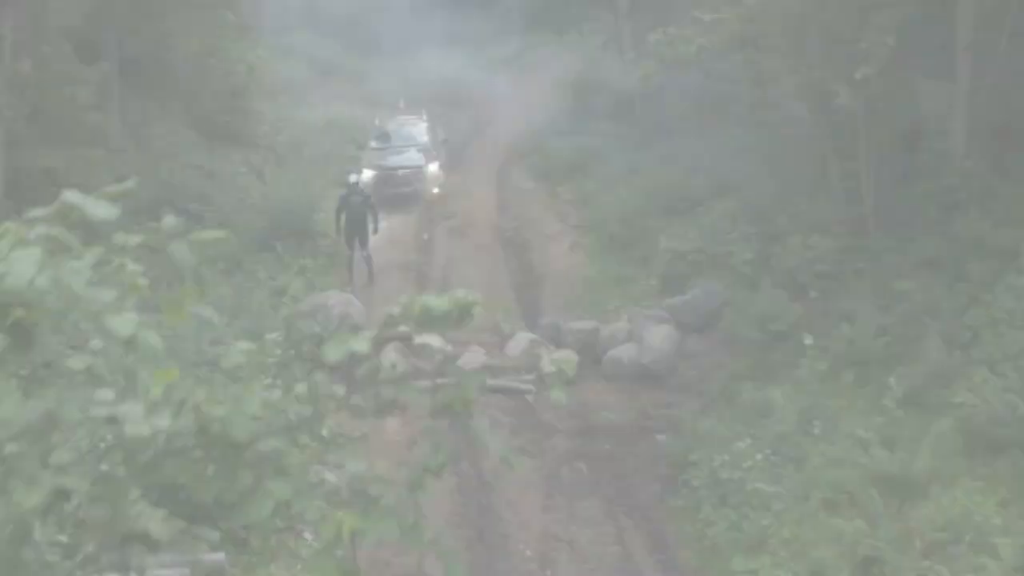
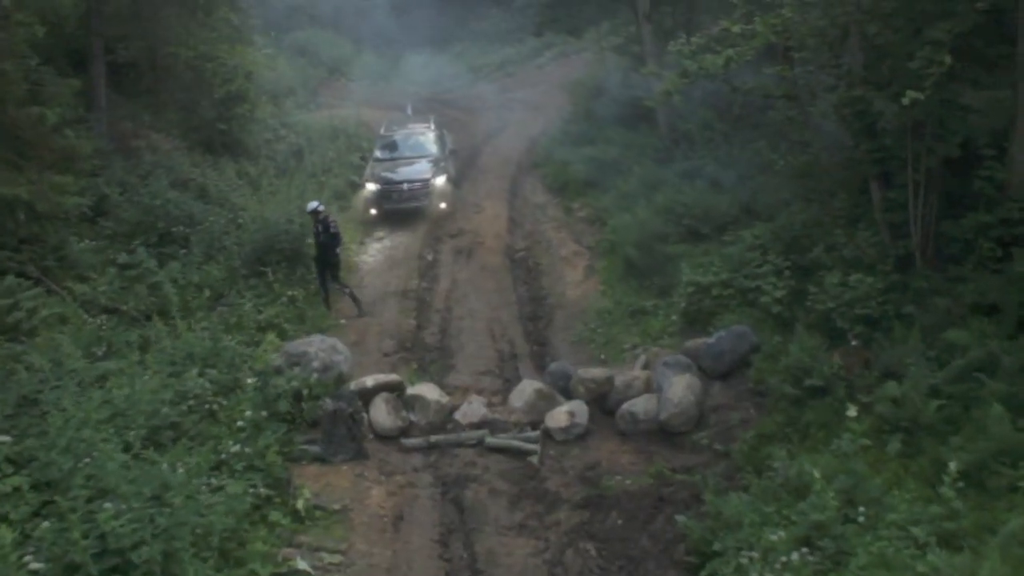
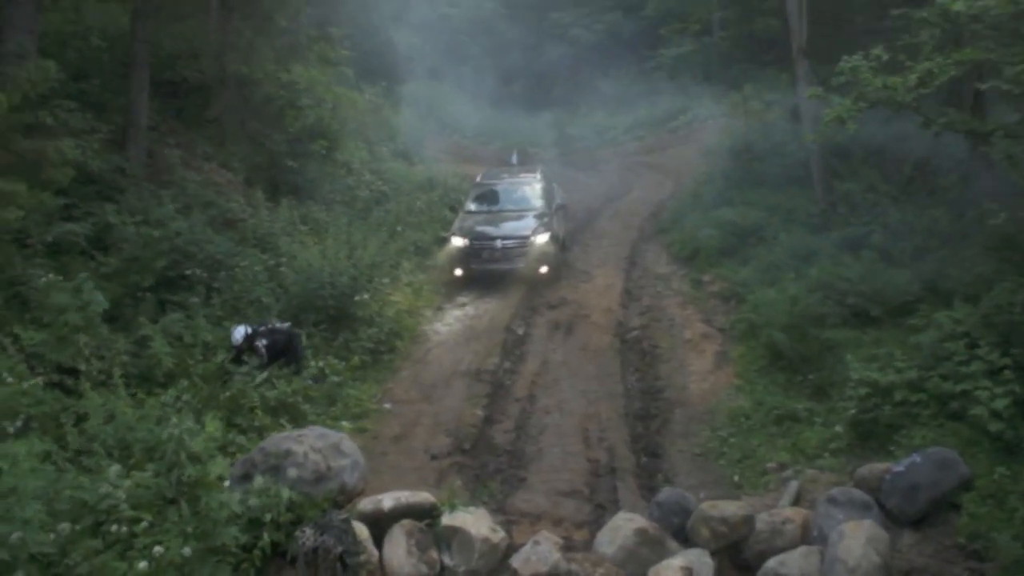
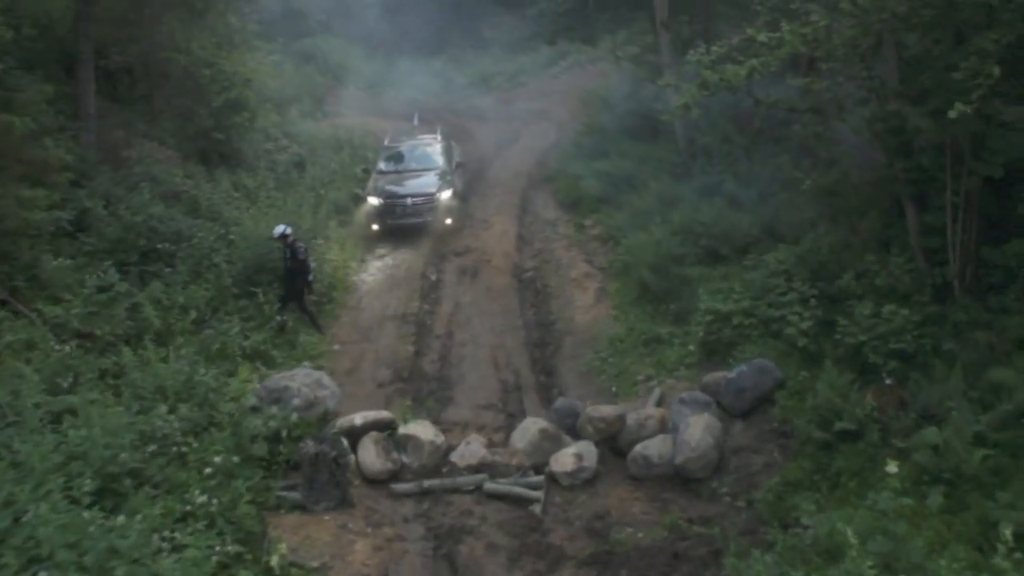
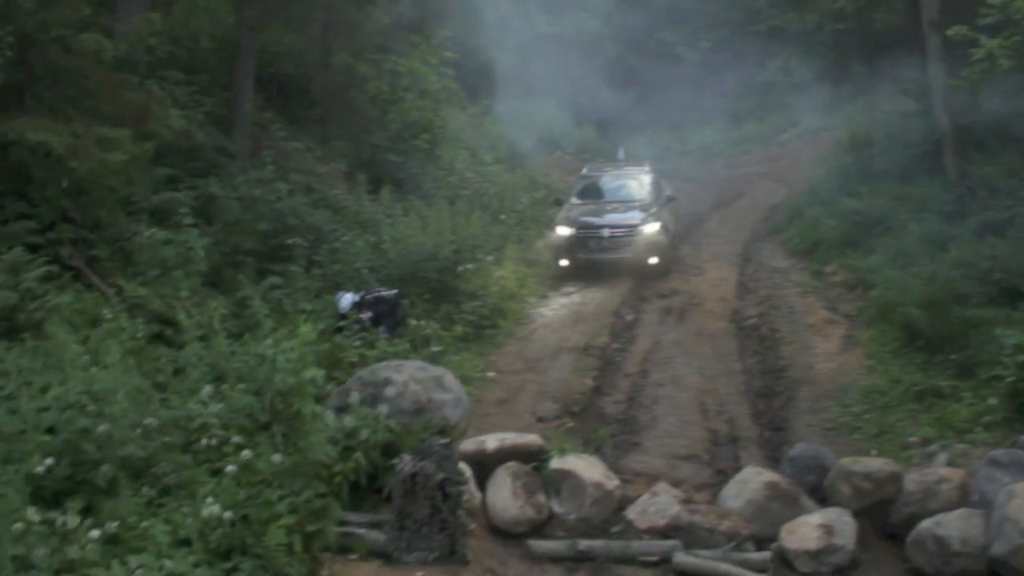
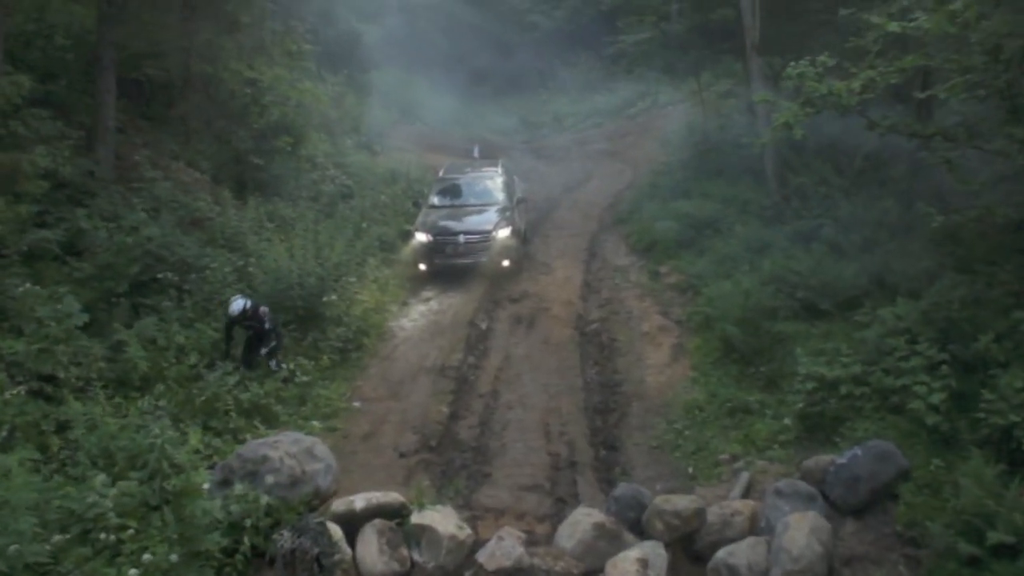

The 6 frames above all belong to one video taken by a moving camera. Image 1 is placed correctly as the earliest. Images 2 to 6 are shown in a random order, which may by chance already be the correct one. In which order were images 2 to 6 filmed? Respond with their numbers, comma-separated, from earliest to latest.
2, 4, 6, 3, 5
